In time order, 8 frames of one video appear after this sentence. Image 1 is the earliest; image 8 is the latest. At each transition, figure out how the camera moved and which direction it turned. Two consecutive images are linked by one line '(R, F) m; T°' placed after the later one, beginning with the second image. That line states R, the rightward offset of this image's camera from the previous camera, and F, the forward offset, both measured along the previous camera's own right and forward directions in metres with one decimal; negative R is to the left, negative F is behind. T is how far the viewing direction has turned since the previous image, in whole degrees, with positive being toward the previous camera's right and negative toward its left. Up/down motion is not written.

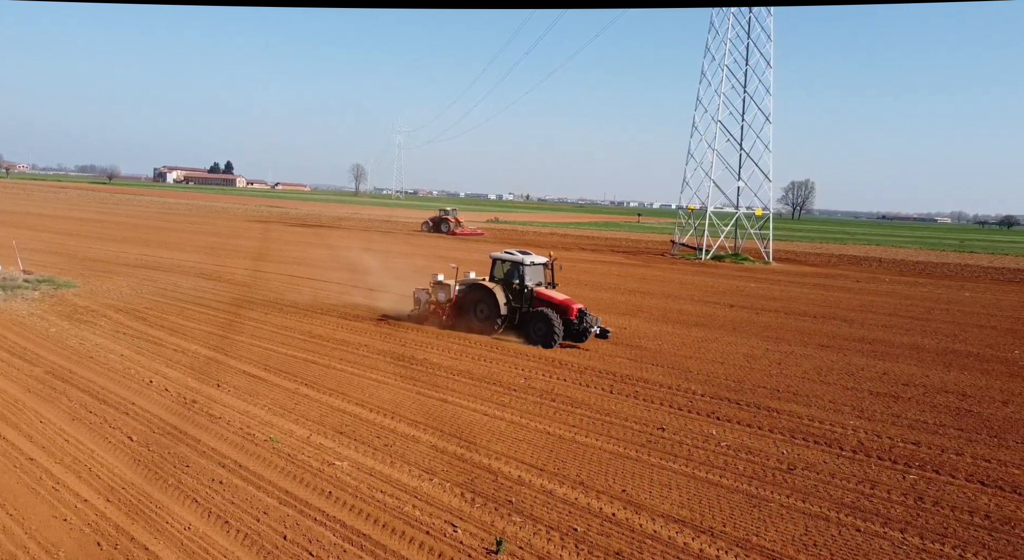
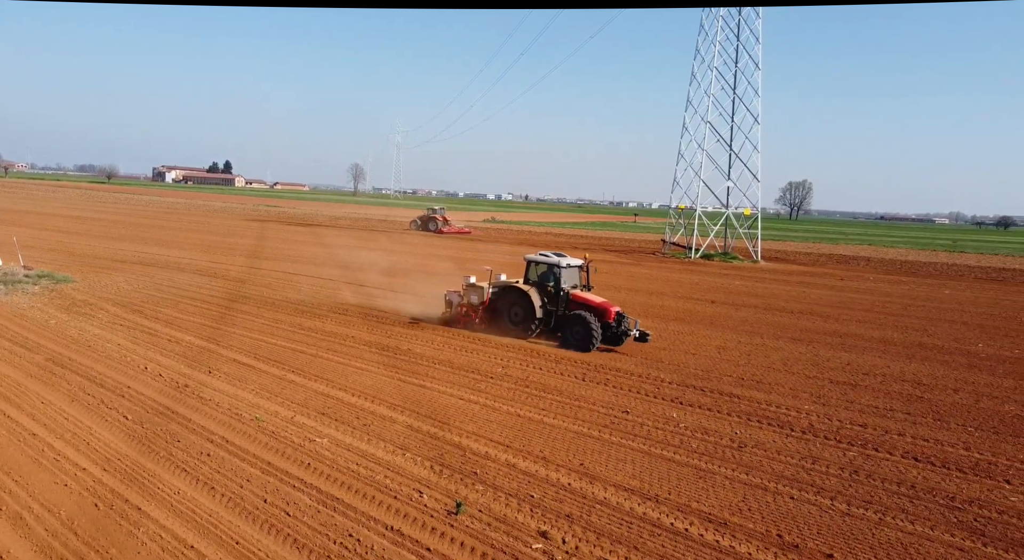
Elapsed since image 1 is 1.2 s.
(+0.4, -0.5) m; 0°
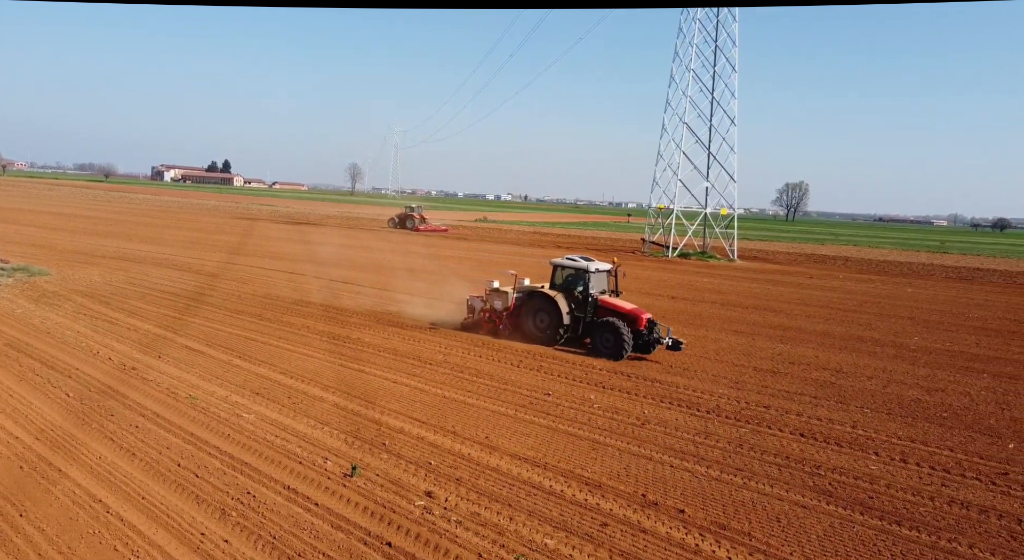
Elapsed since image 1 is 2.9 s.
(+1.0, -0.6) m; 0°
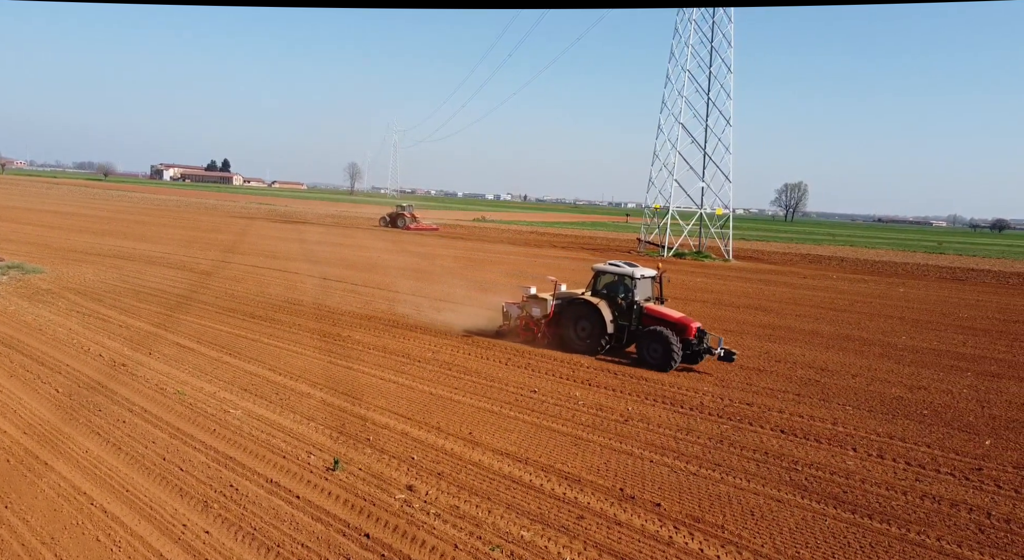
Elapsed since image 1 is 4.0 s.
(+0.2, -0.1) m; 0°
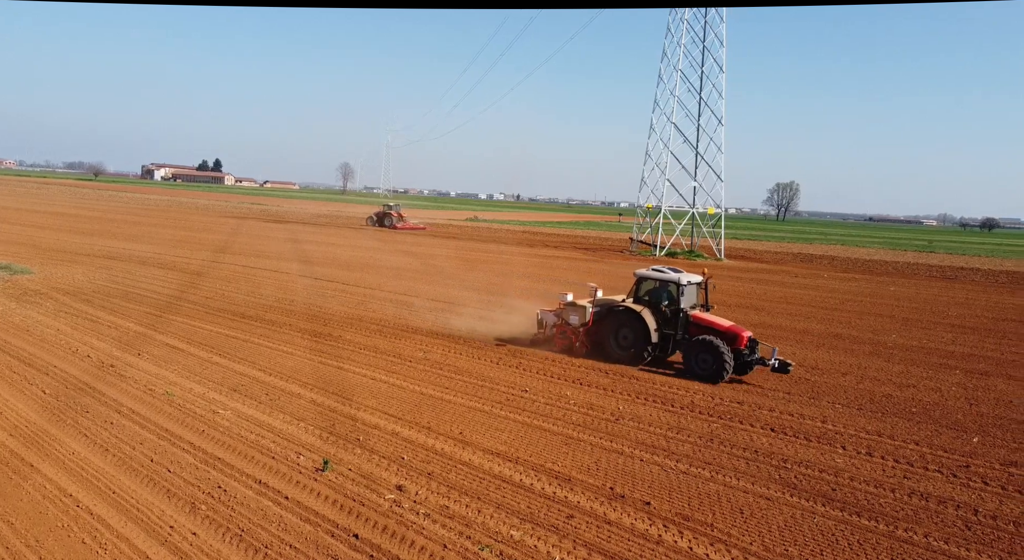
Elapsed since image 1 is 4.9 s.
(0.0, 0.0) m; +1°
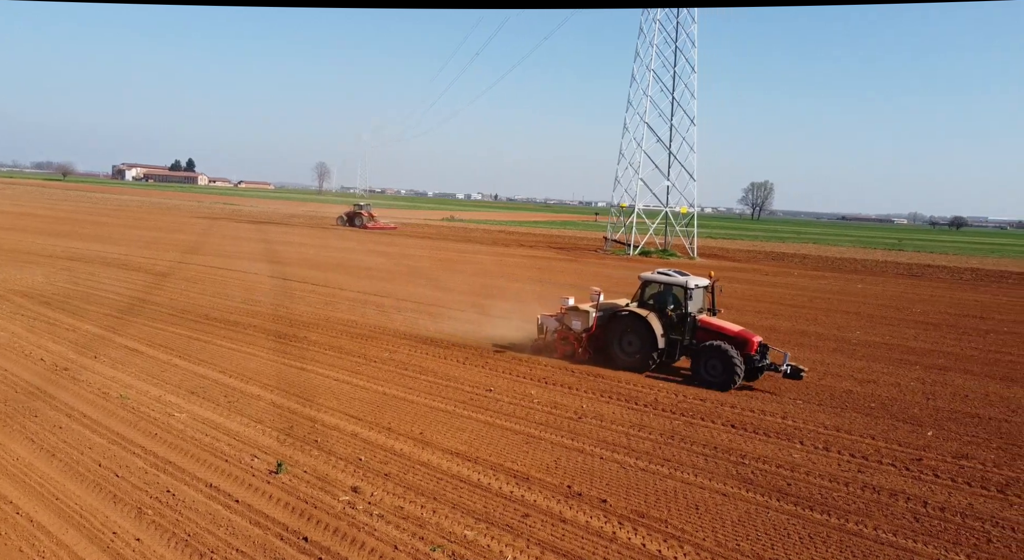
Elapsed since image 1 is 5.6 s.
(+0.2, 0.0) m; +2°
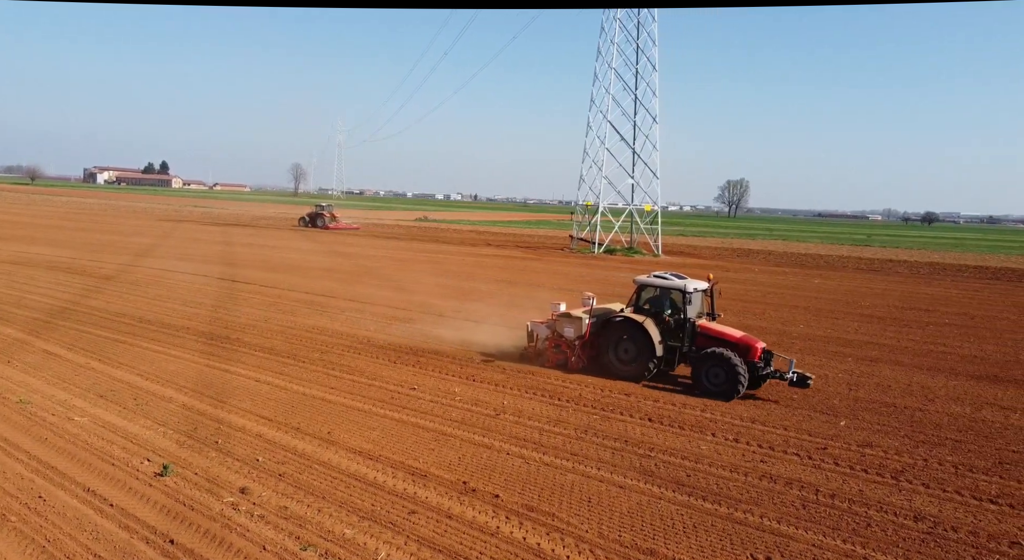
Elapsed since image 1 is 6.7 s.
(+0.8, 0.0) m; +2°
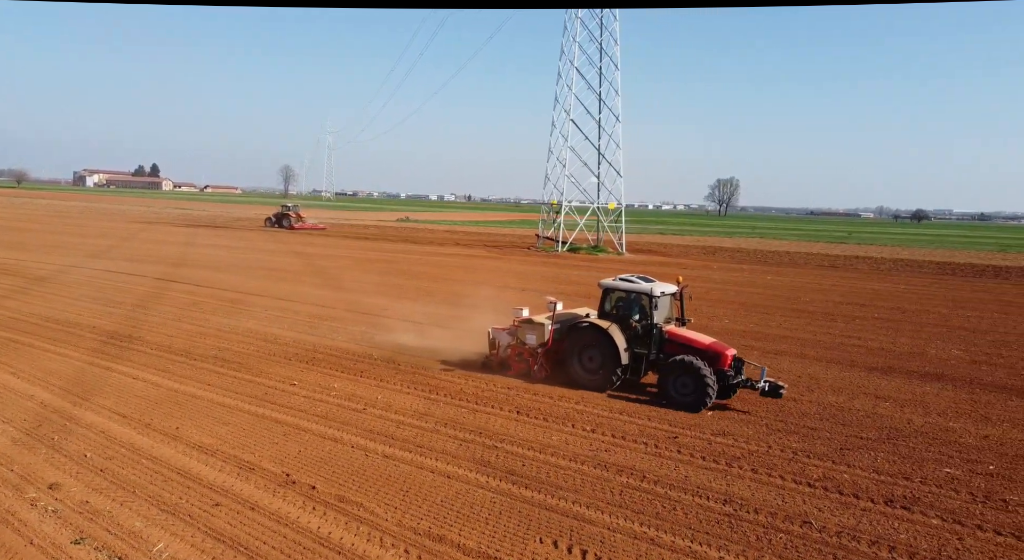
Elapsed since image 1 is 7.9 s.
(+1.6, 0.0) m; +1°
